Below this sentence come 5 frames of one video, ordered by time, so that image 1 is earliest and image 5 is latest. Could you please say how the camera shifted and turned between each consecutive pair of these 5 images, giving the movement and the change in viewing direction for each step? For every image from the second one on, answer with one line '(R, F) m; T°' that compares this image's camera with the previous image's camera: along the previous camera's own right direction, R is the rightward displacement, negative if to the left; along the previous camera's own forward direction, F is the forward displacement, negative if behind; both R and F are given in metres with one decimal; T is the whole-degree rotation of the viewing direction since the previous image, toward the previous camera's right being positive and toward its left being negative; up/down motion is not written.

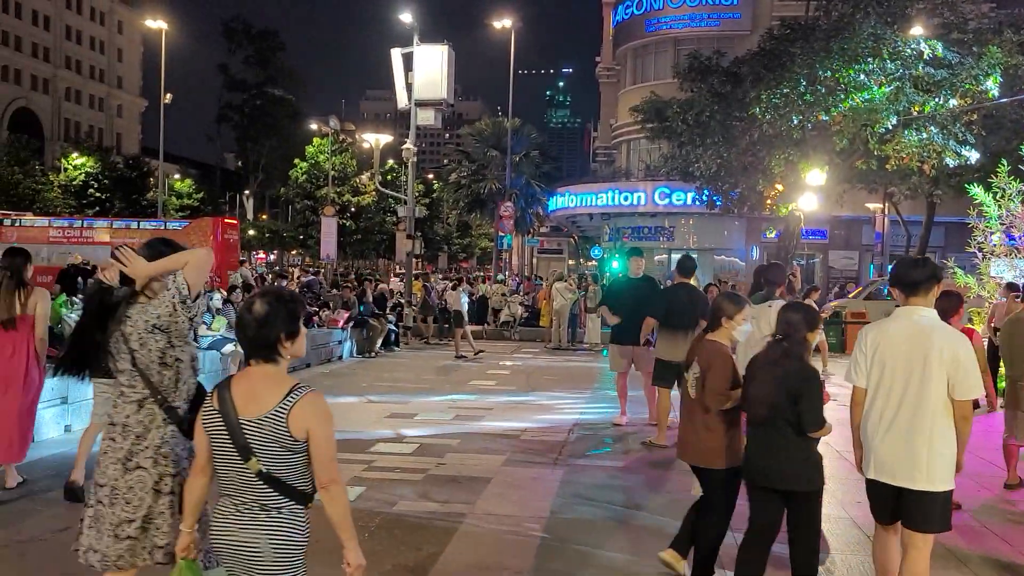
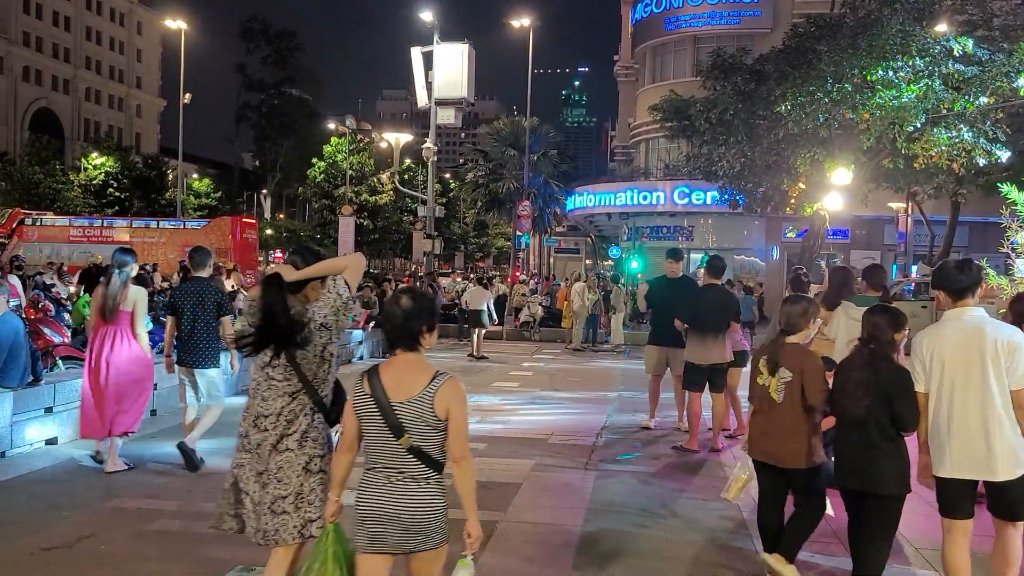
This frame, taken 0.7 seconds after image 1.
(-0.1, +0.2) m; -1°
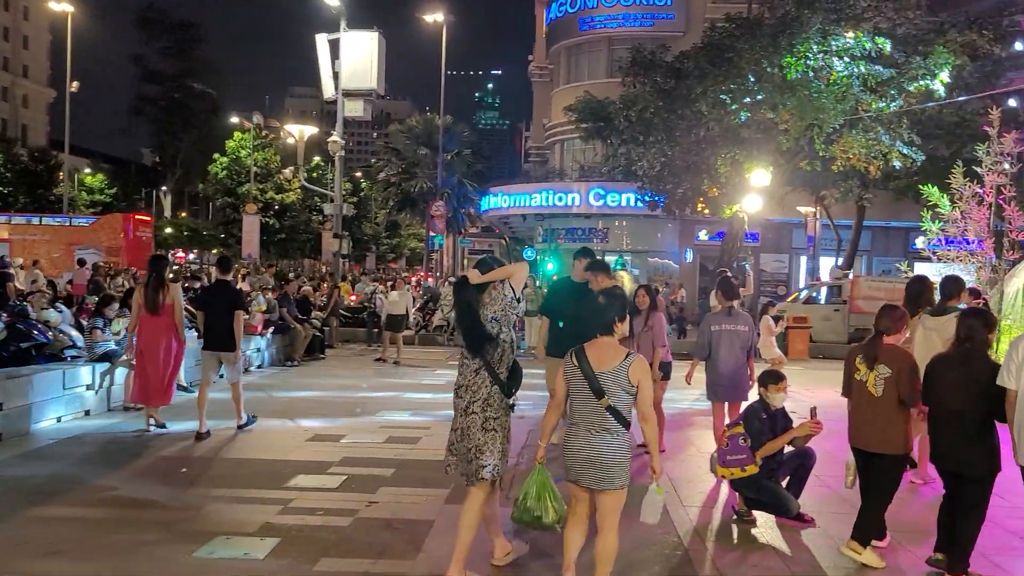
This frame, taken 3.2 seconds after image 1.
(0.0, +0.9) m; +6°
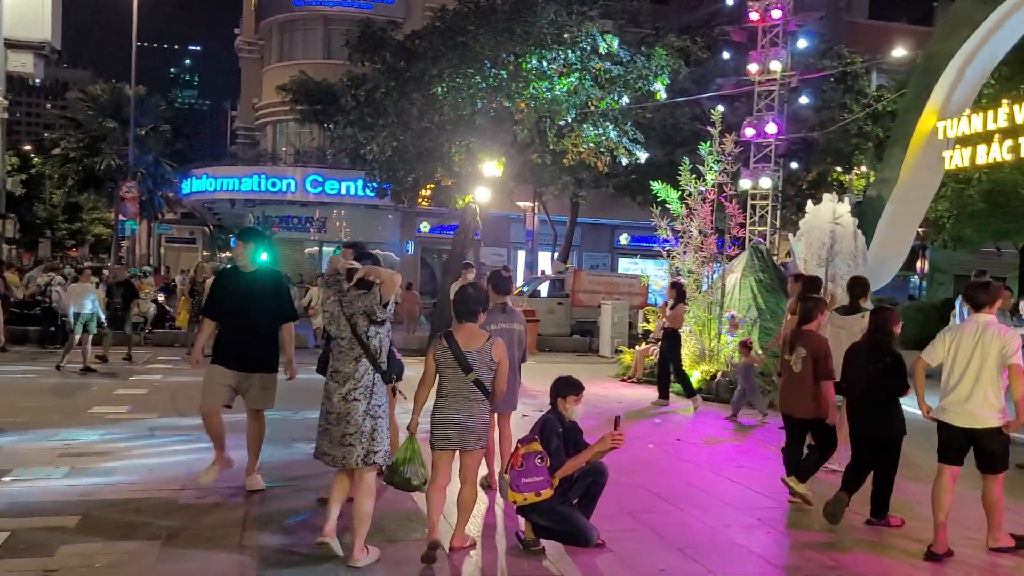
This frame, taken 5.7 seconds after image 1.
(-0.2, +1.2) m; +19°
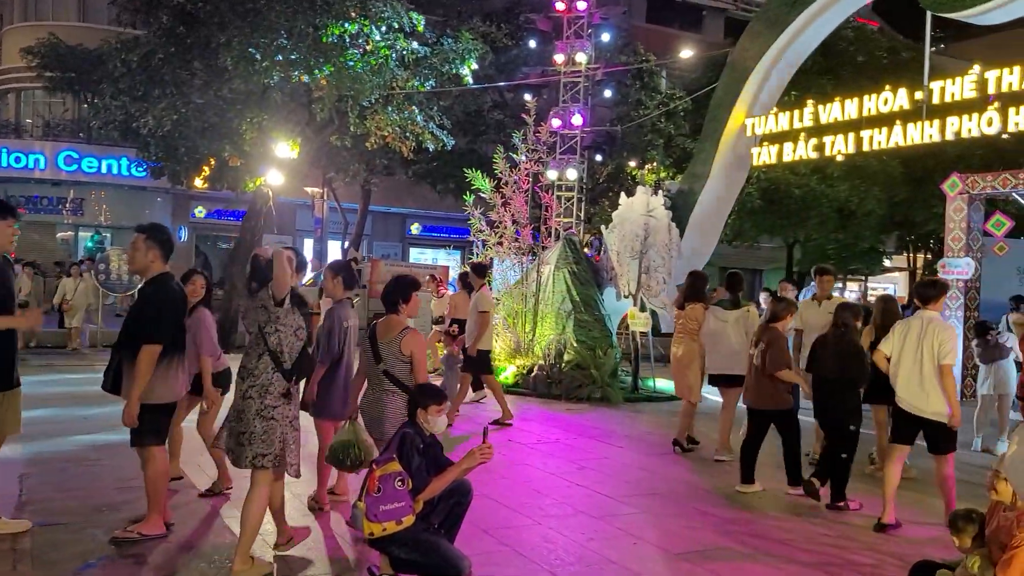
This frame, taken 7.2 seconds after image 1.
(-0.4, +0.8) m; +15°
